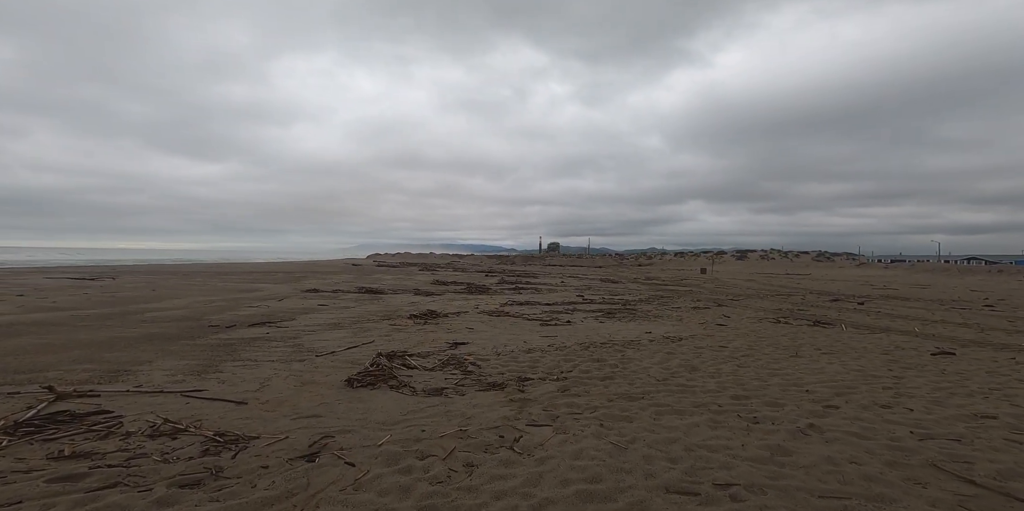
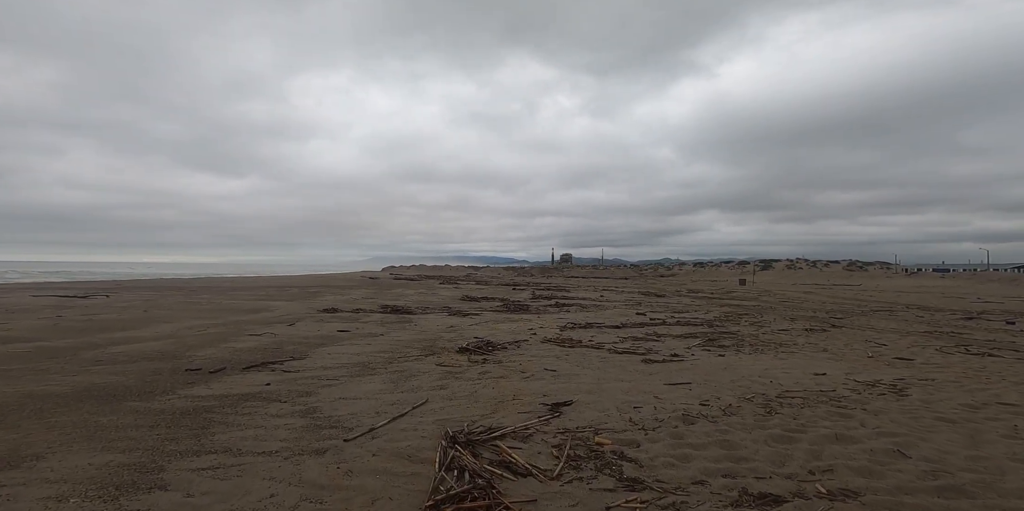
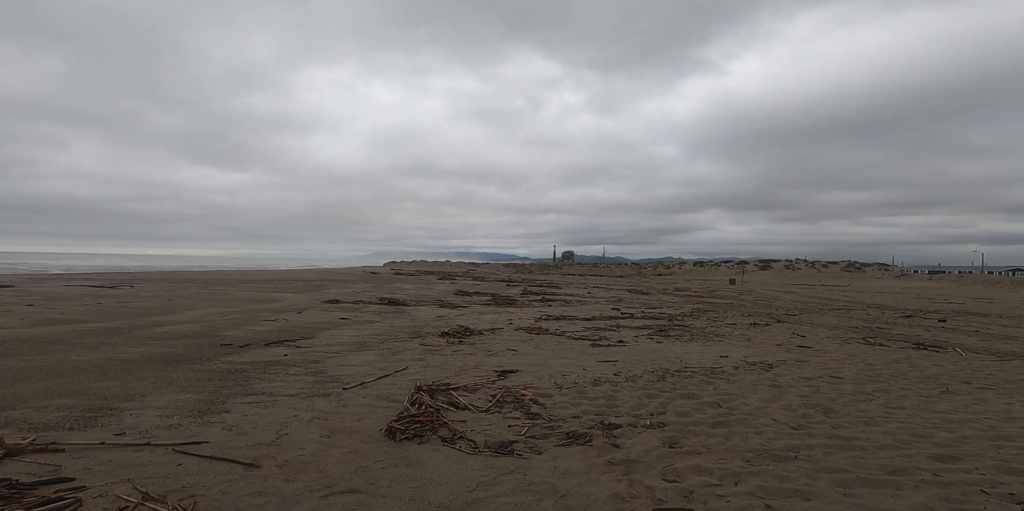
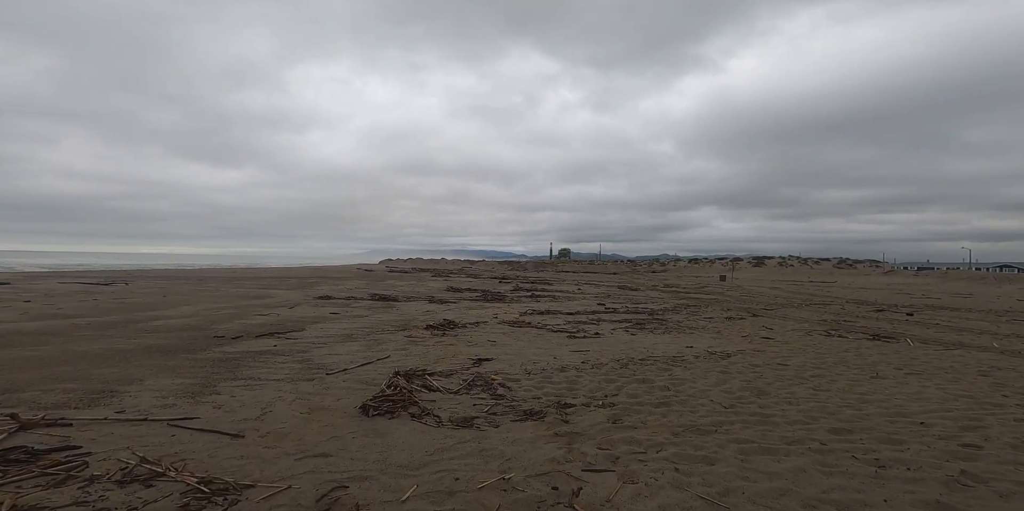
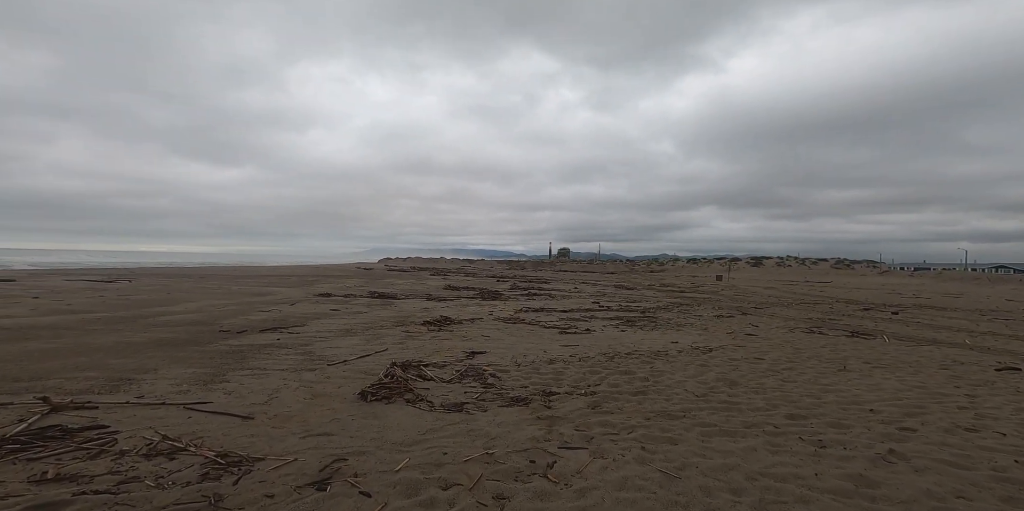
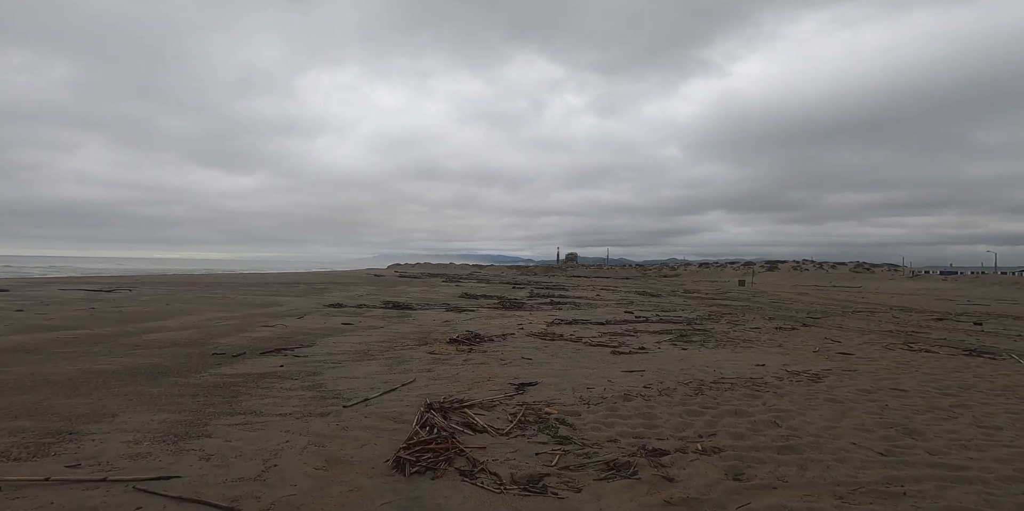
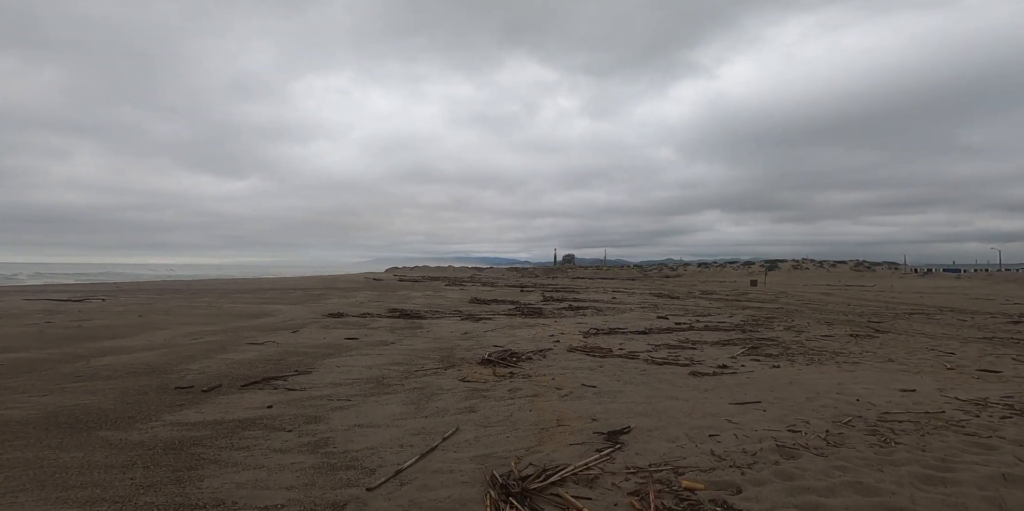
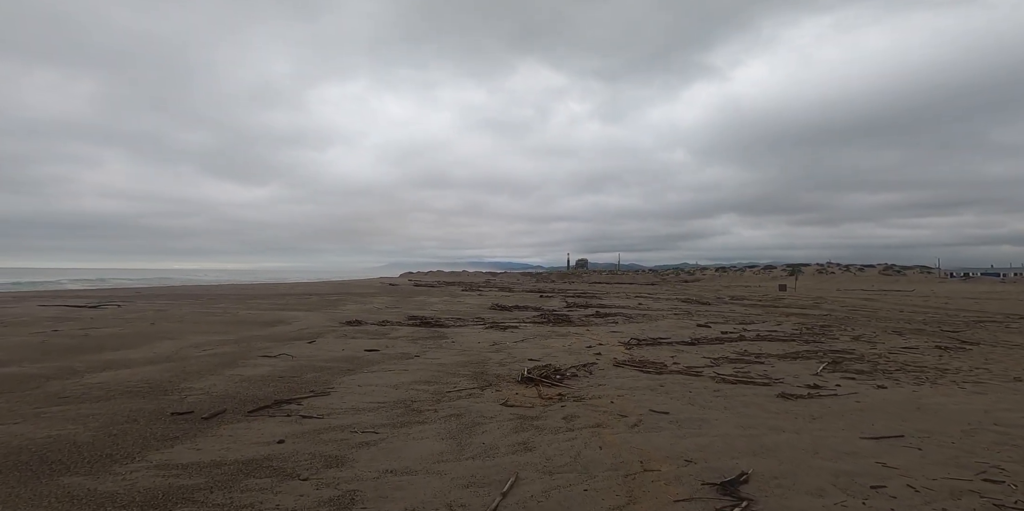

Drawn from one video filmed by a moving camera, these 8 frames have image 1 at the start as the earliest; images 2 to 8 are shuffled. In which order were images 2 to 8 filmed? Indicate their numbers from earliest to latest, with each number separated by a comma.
5, 4, 3, 6, 2, 7, 8
